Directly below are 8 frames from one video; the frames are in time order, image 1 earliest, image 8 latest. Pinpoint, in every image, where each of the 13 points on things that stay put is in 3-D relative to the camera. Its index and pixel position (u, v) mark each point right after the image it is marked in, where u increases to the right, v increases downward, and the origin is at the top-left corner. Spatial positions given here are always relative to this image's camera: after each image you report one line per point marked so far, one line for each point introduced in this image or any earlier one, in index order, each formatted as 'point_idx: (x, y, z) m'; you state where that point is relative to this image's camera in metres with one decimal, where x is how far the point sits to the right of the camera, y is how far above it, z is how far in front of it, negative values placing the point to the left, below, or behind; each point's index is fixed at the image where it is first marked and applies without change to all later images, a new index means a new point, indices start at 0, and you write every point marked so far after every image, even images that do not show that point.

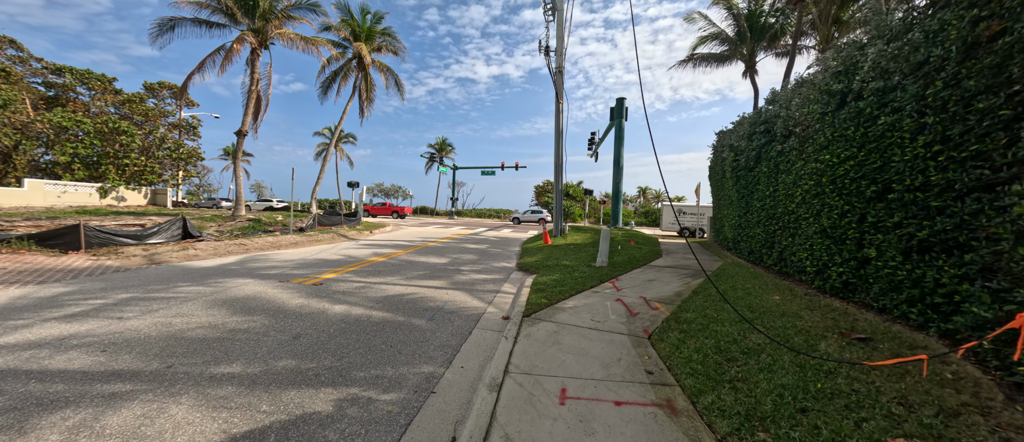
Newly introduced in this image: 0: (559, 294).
0: (+0.7, -1.1, +5.5) m
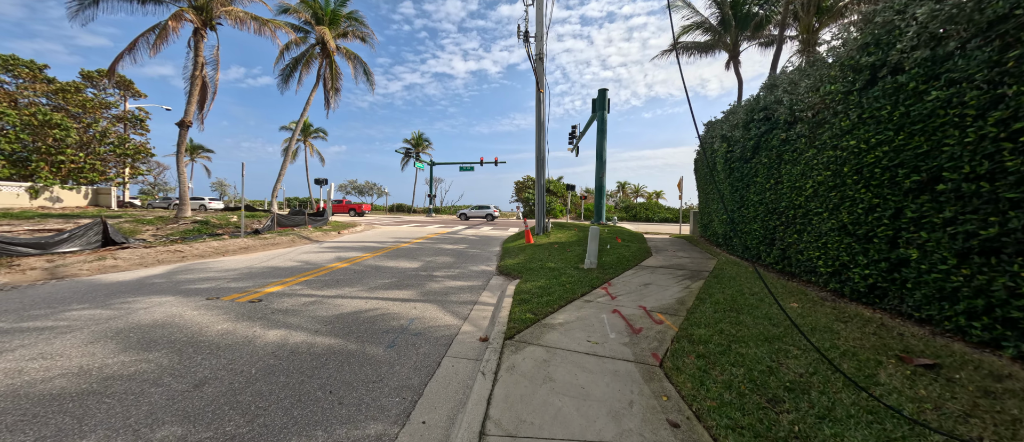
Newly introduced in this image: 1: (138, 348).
0: (+0.5, -1.1, +4.7) m
1: (-3.5, -1.2, +3.3) m
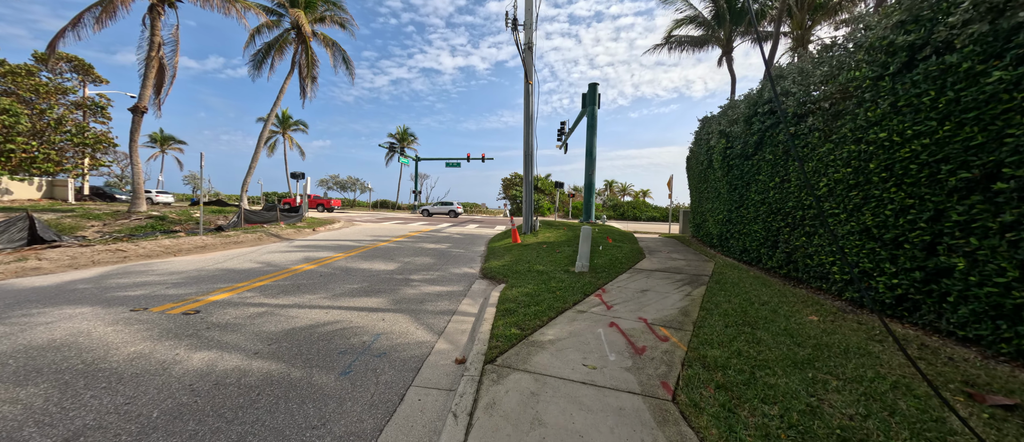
0: (+0.3, -1.1, +4.1) m
1: (-3.7, -1.2, +2.5) m
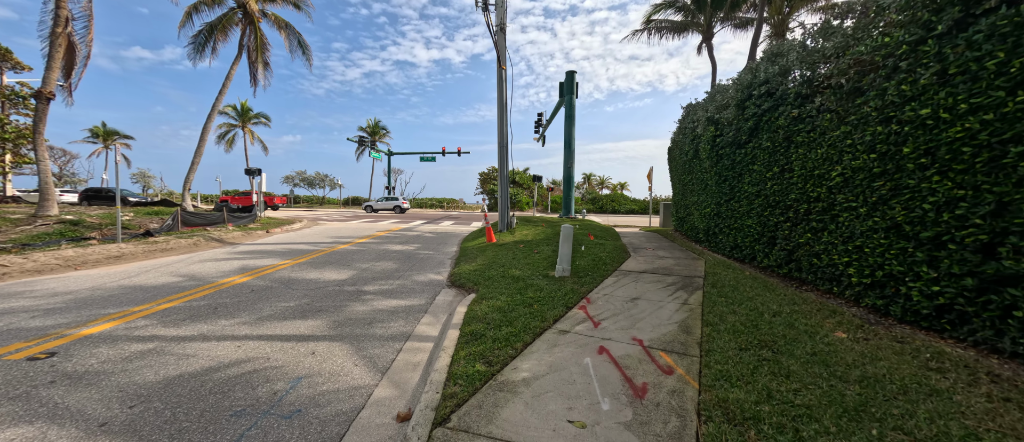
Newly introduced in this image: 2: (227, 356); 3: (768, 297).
0: (-0.1, -1.2, +3.3) m
1: (-3.9, -1.3, +1.5) m
2: (-2.6, -1.2, +3.2) m
3: (+3.2, -0.9, +4.3) m
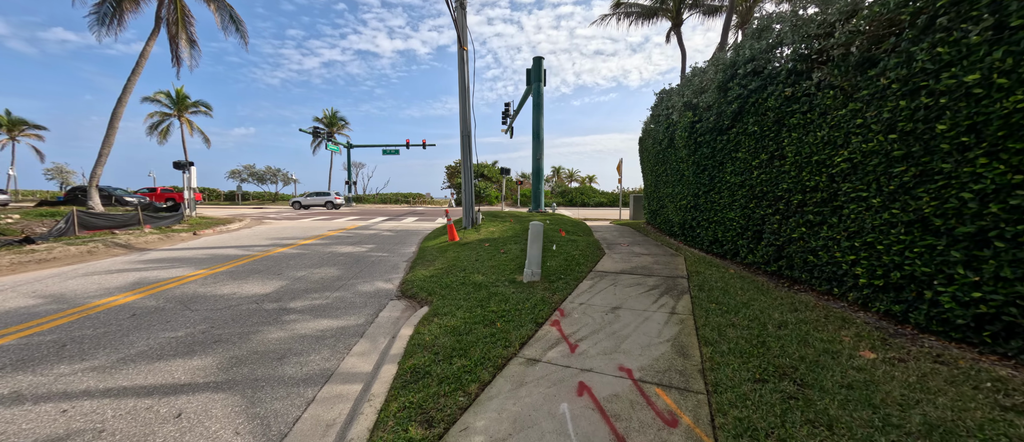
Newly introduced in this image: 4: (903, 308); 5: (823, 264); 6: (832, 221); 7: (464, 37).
0: (-0.4, -1.2, +2.4) m
1: (-4.1, -1.4, +0.4) m
2: (-2.9, -1.3, +2.2) m
3: (+2.7, -0.9, +3.8) m
4: (+3.4, -0.8, +3.0) m
5: (+3.5, -0.5, +3.9) m
6: (+3.4, 0.0, +3.7) m
7: (-1.5, +5.5, +10.5) m
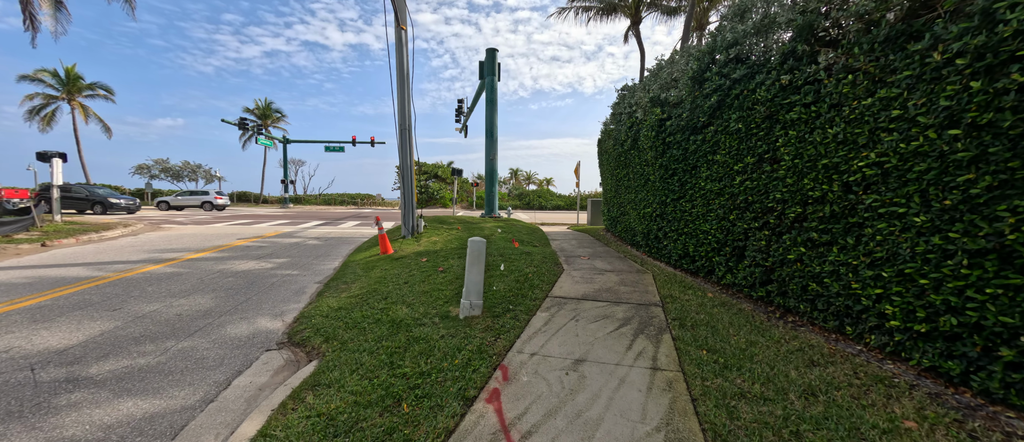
0: (-0.8, -1.3, +1.2) m
1: (-4.2, -1.5, -1.3) m
2: (-3.3, -1.4, +0.6) m
3: (+2.1, -1.0, +2.9) m
4: (+2.9, -0.9, +2.2) m
5: (+2.9, -0.7, +3.1) m
6: (+2.8, -0.2, +2.9) m
7: (-2.8, +5.3, +9.1) m
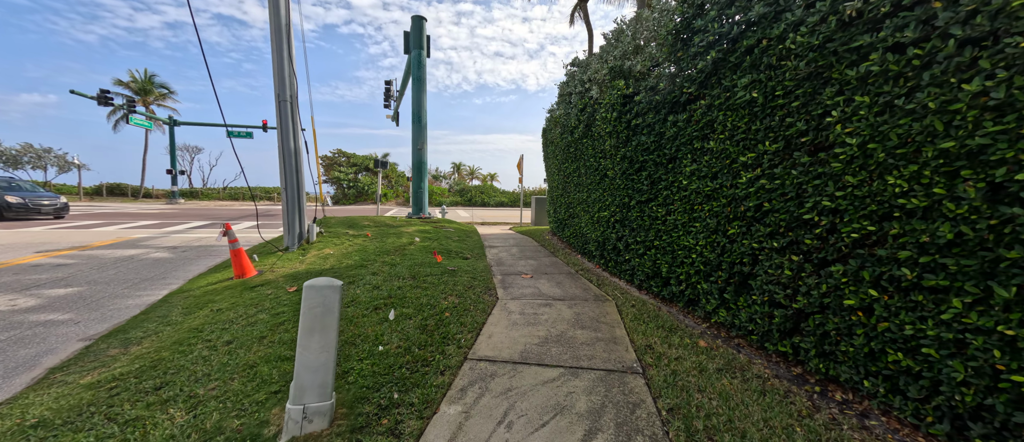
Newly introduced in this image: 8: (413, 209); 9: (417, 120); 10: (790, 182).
0: (-1.1, -1.5, -0.7) m
1: (-4.1, -1.8, -3.7) m
2: (-3.5, -1.7, -1.7) m
3: (+1.5, -1.2, +1.4) m
4: (+2.4, -1.1, +0.9) m
5: (+2.2, -0.8, +1.8) m
6: (+2.2, -0.3, +1.6) m
7: (-4.4, +5.2, +6.7) m
8: (-3.4, +0.4, +12.1) m
9: (-3.1, +3.3, +11.4) m
10: (+2.0, +0.3, +2.4) m
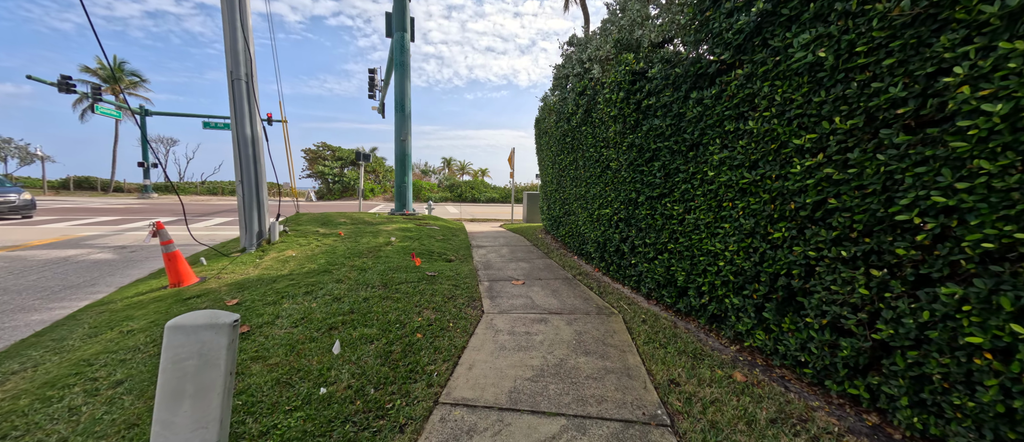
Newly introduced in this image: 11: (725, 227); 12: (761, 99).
0: (-1.1, -1.6, -1.4) m
1: (-4.0, -1.8, -4.5) m
2: (-3.5, -1.7, -2.5) m
3: (+1.5, -1.2, +0.8) m
4: (+2.3, -1.1, +0.3) m
5: (+2.2, -0.8, +1.2) m
6: (+2.1, -0.3, +0.9) m
7: (-4.5, +5.3, +5.8) m
8: (-3.8, +0.5, +11.3) m
9: (-3.4, +3.4, +10.6) m
10: (+1.9, +0.3, +1.8) m
11: (+1.7, -0.1, +2.8) m
12: (+1.7, +0.9, +2.4) m
